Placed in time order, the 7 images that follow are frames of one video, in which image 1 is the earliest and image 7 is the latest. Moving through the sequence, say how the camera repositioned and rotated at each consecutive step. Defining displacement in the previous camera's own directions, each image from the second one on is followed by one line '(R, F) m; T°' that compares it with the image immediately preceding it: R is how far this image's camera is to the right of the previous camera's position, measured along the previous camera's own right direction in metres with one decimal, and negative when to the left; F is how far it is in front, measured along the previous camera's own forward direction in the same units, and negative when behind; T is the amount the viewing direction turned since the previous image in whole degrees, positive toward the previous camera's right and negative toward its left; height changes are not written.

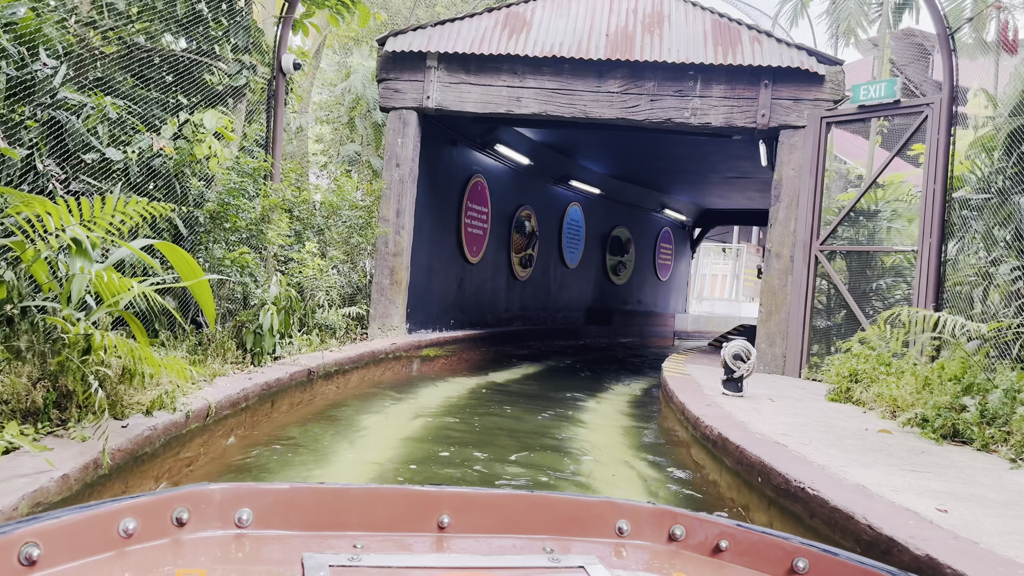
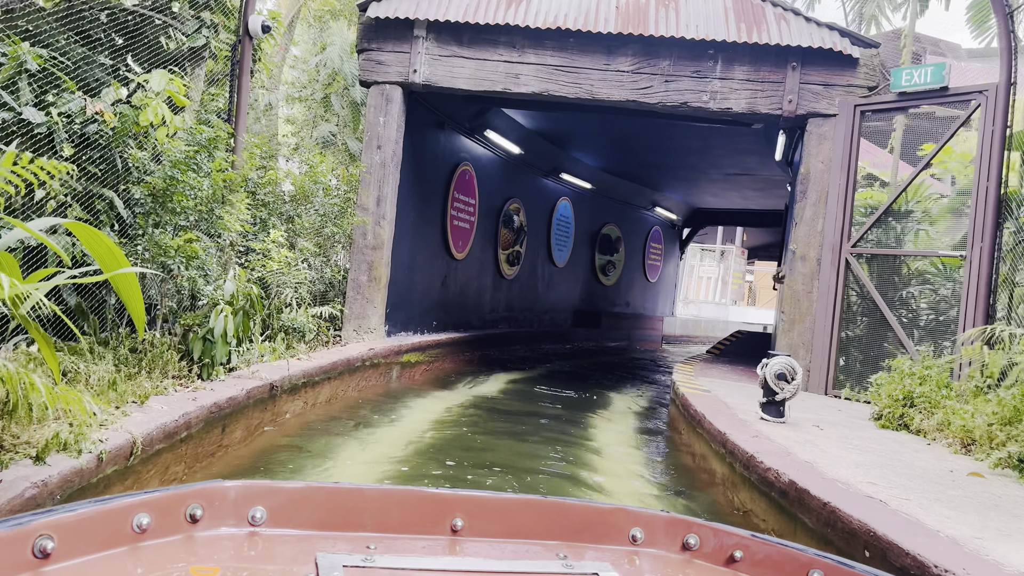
(-0.2, +0.8) m; +2°
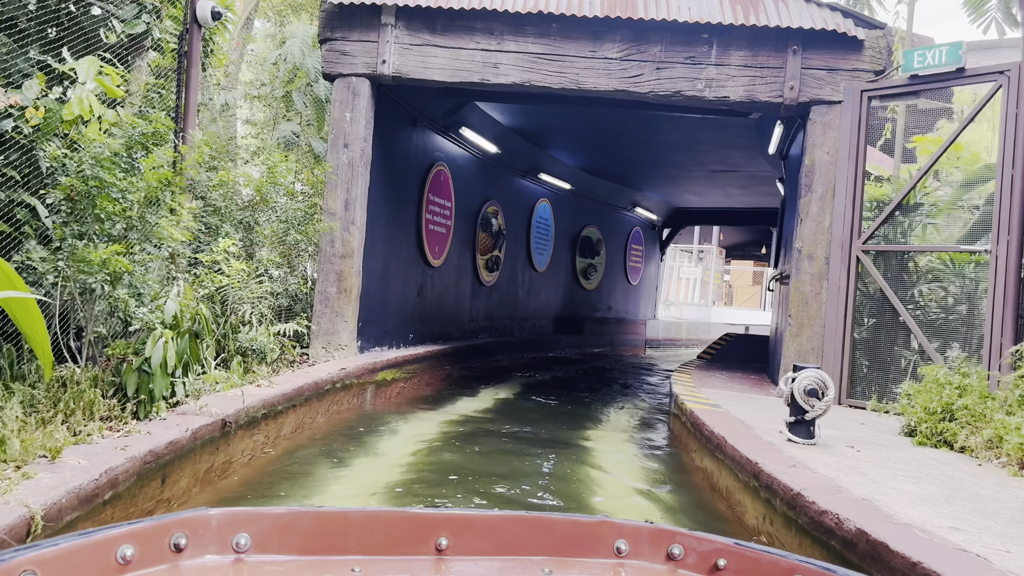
(-0.1, +0.6) m; +2°
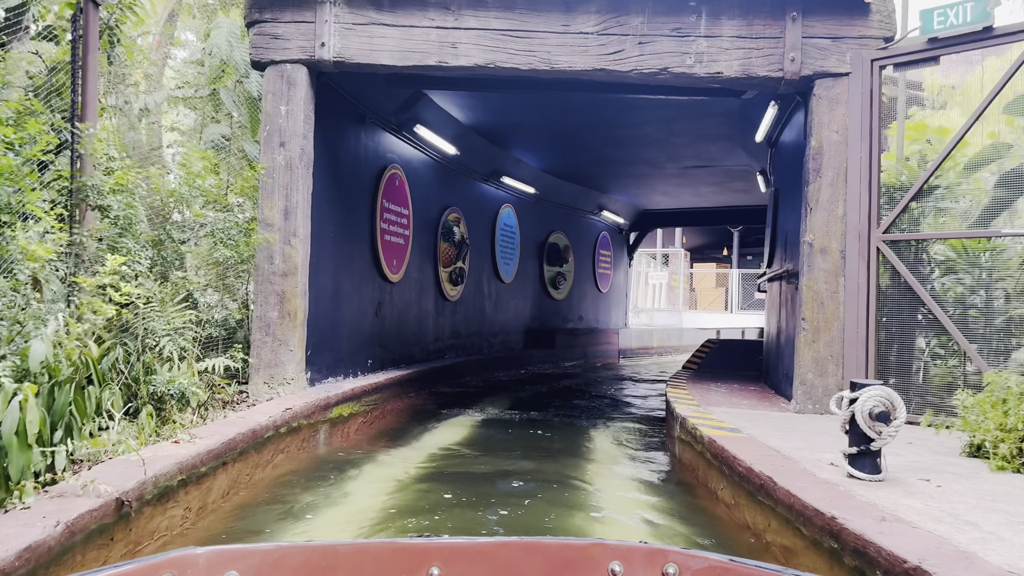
(-0.1, +0.9) m; +3°
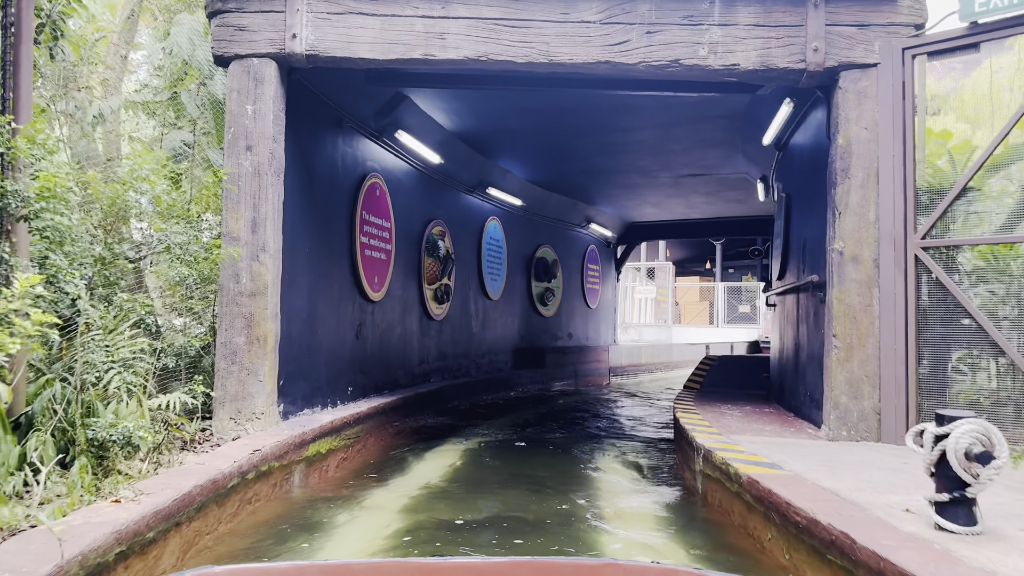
(-0.1, +0.6) m; +2°
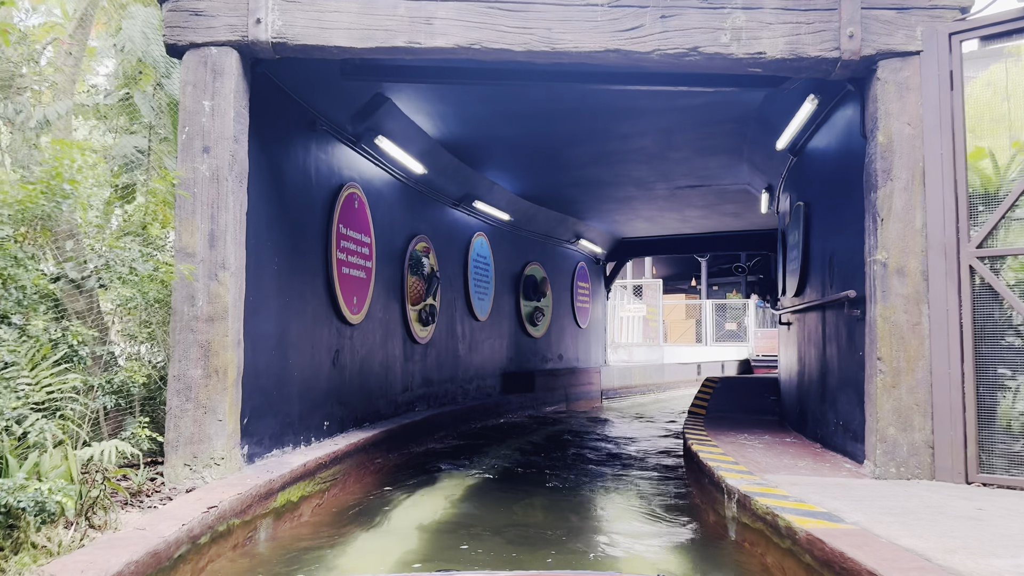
(-0.1, +0.6) m; +1°
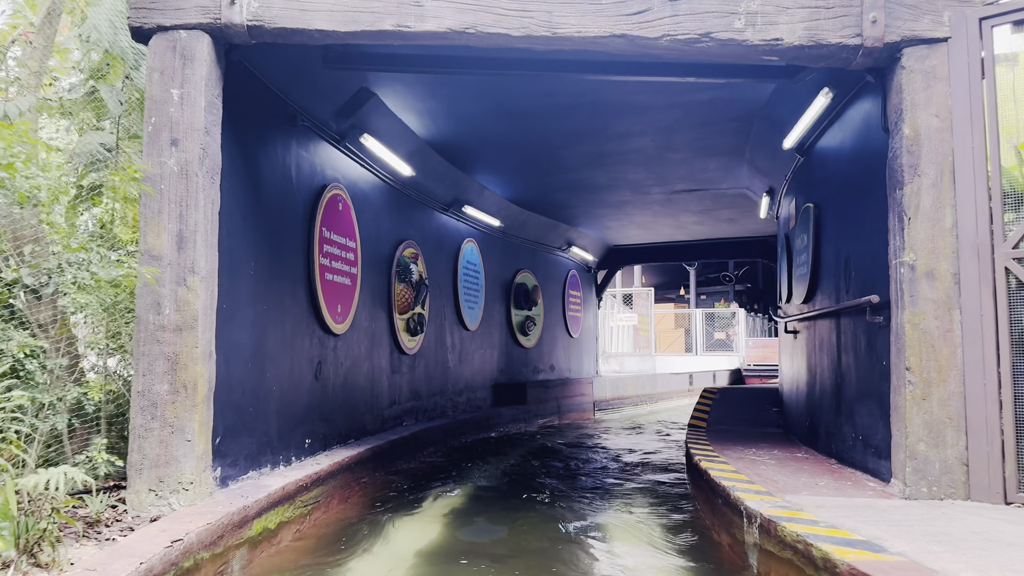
(-0.1, +0.4) m; +1°
